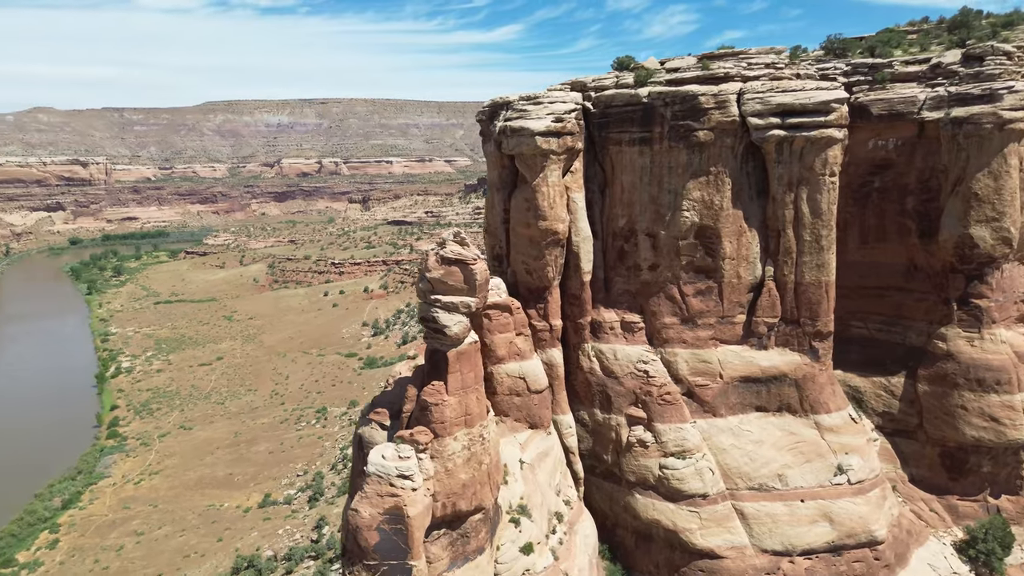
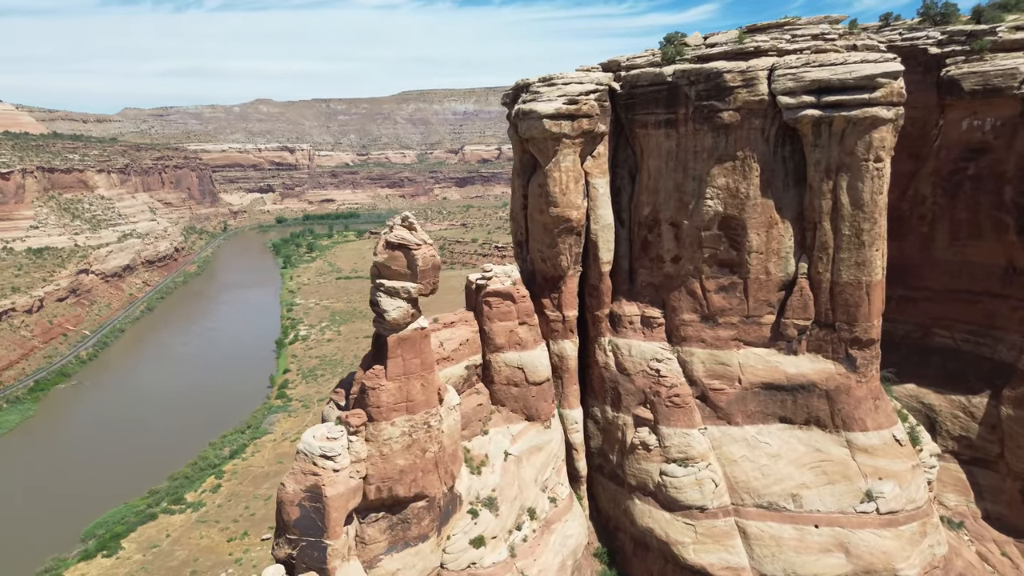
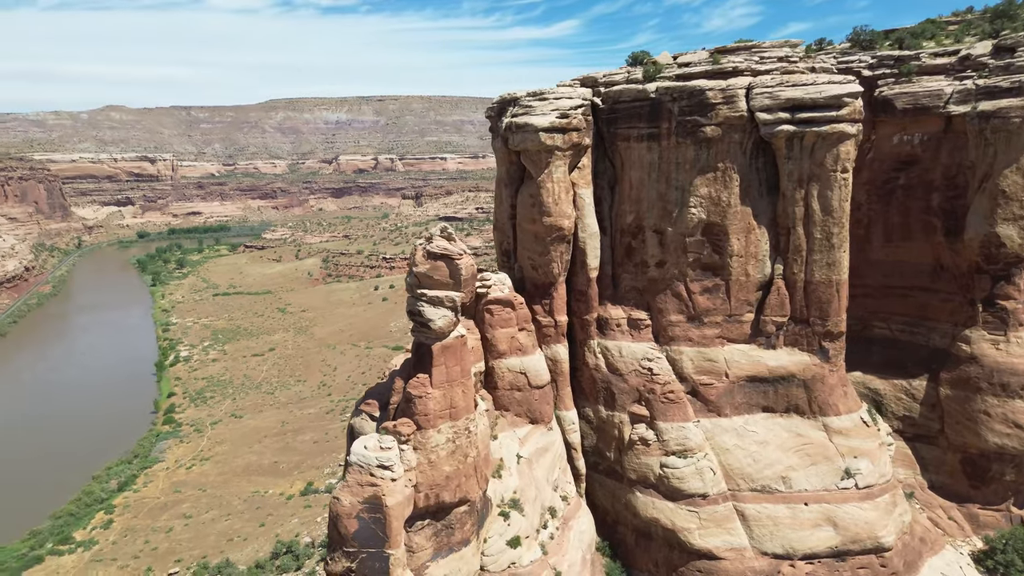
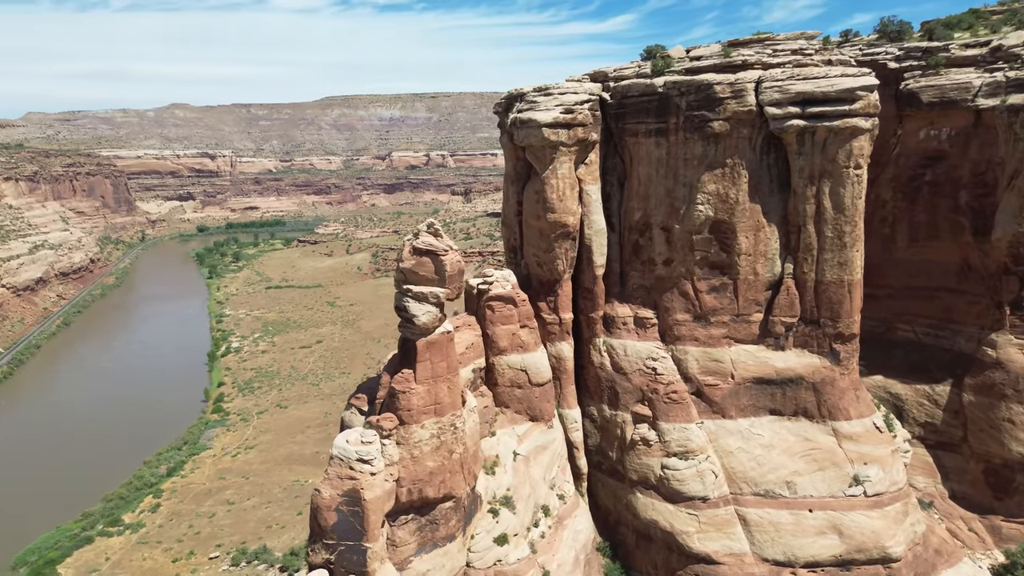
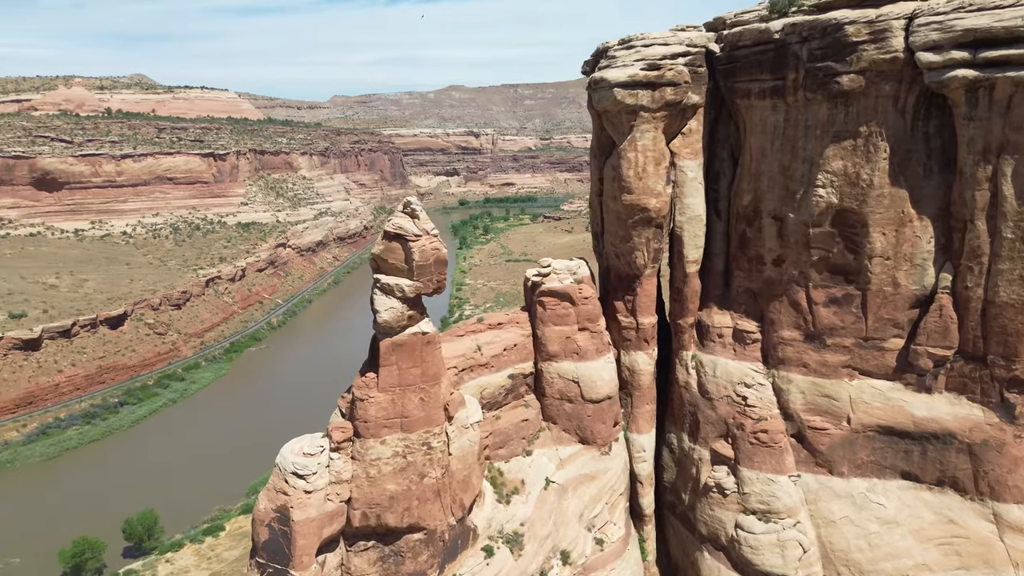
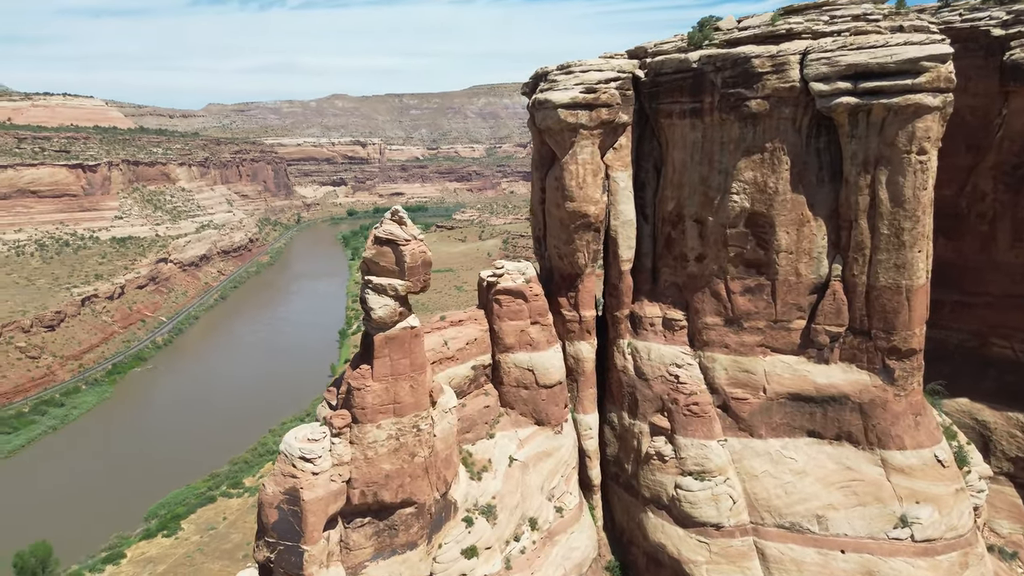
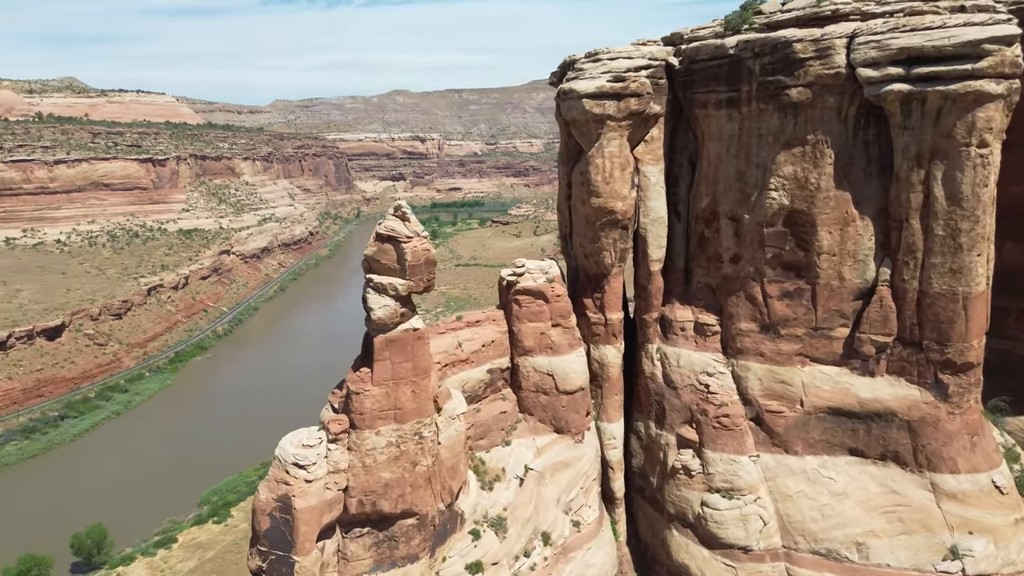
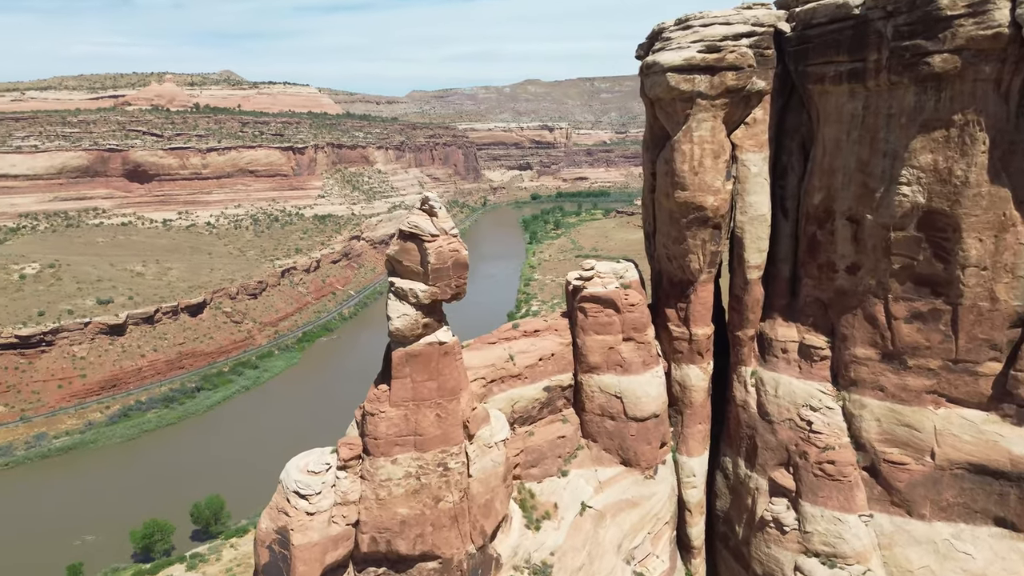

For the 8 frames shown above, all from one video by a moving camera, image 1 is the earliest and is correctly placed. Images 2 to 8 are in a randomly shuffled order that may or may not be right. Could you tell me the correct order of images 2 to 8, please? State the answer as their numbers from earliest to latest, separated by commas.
3, 4, 2, 6, 7, 5, 8
